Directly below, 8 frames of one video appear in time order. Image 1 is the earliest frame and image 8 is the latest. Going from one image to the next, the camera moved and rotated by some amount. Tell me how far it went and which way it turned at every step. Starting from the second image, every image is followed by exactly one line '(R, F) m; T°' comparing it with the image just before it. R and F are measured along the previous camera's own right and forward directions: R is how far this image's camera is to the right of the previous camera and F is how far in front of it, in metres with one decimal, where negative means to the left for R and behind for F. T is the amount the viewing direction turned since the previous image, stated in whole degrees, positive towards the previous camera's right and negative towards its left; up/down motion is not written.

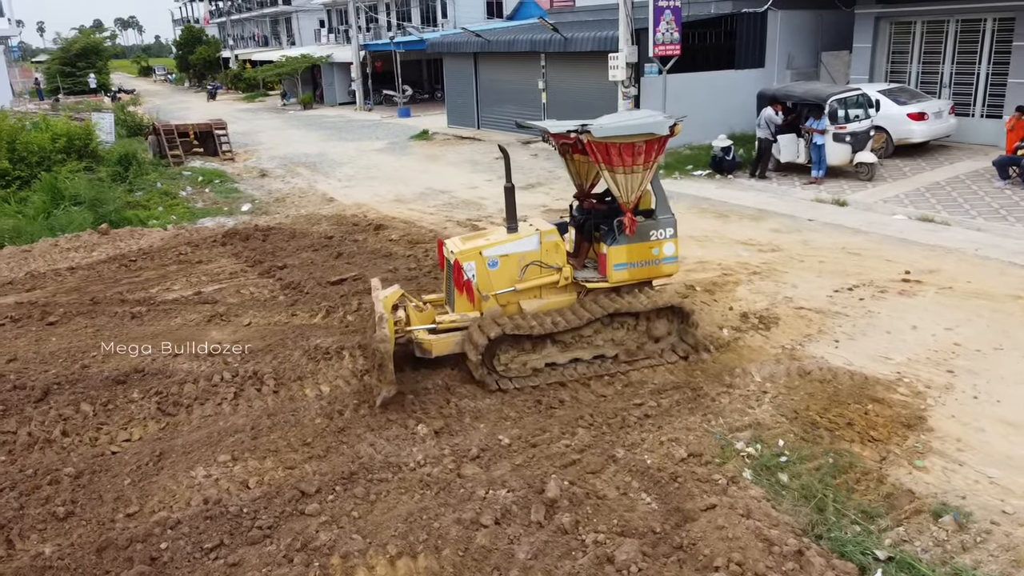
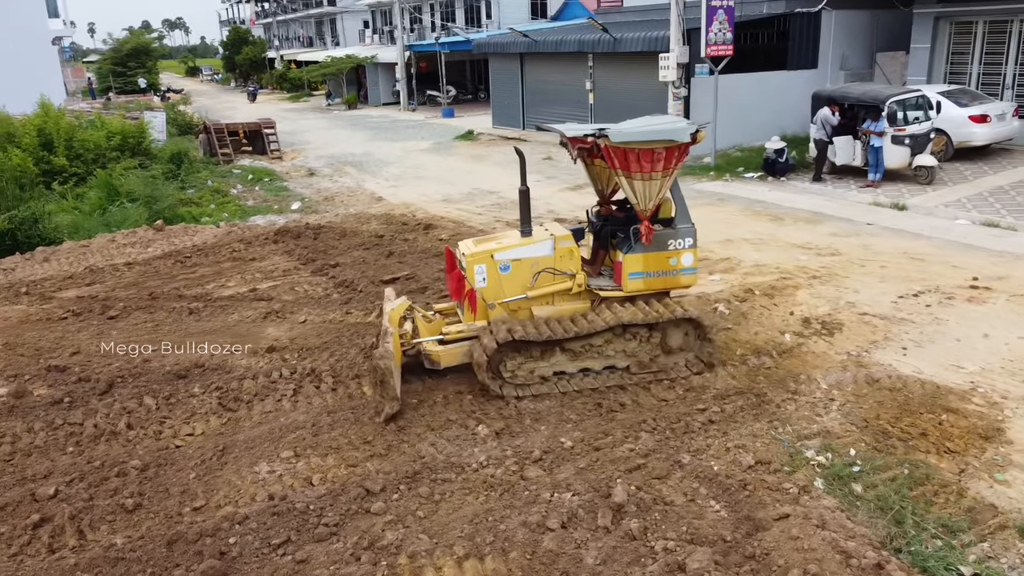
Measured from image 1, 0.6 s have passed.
(-0.2, +0.1) m; -3°
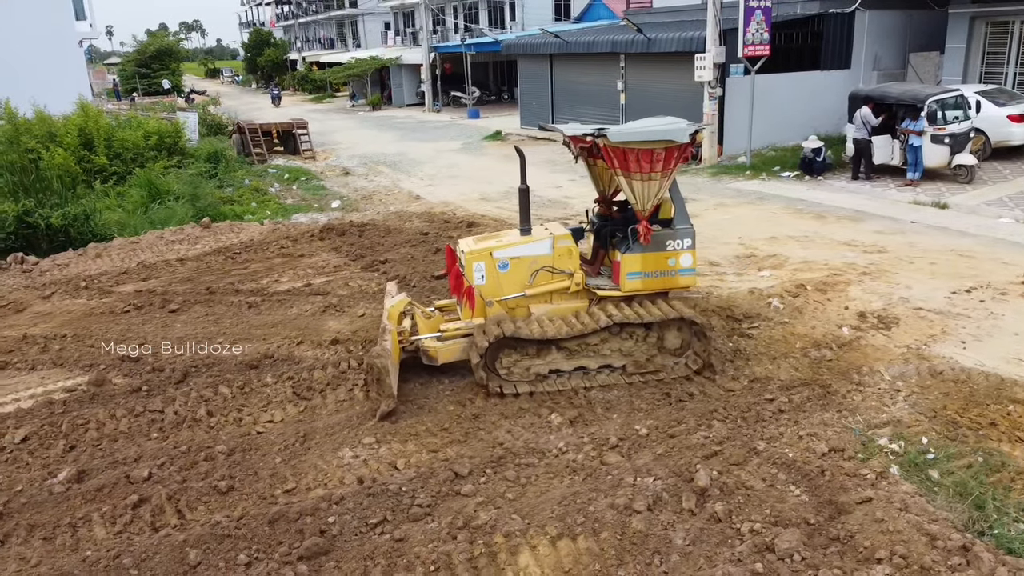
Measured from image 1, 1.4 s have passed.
(-0.5, -0.2) m; -1°
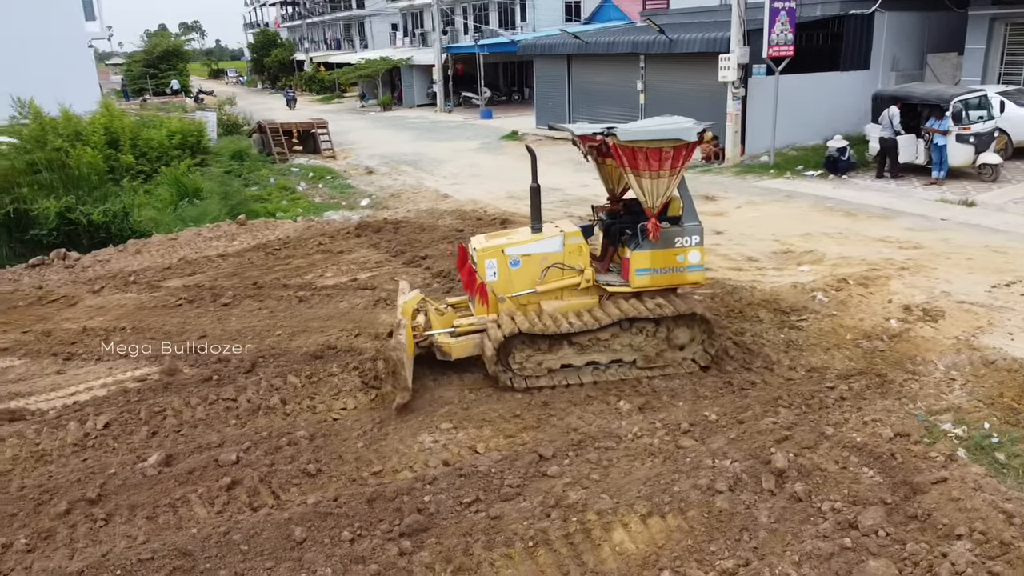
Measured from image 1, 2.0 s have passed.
(-0.6, -0.2) m; 0°
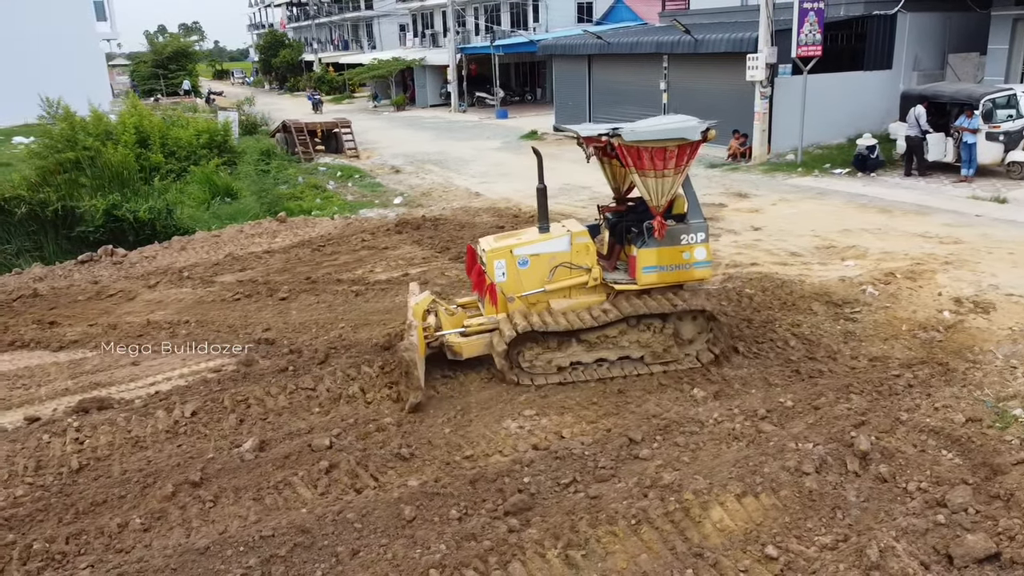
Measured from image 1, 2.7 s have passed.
(-0.6, -0.2) m; 0°
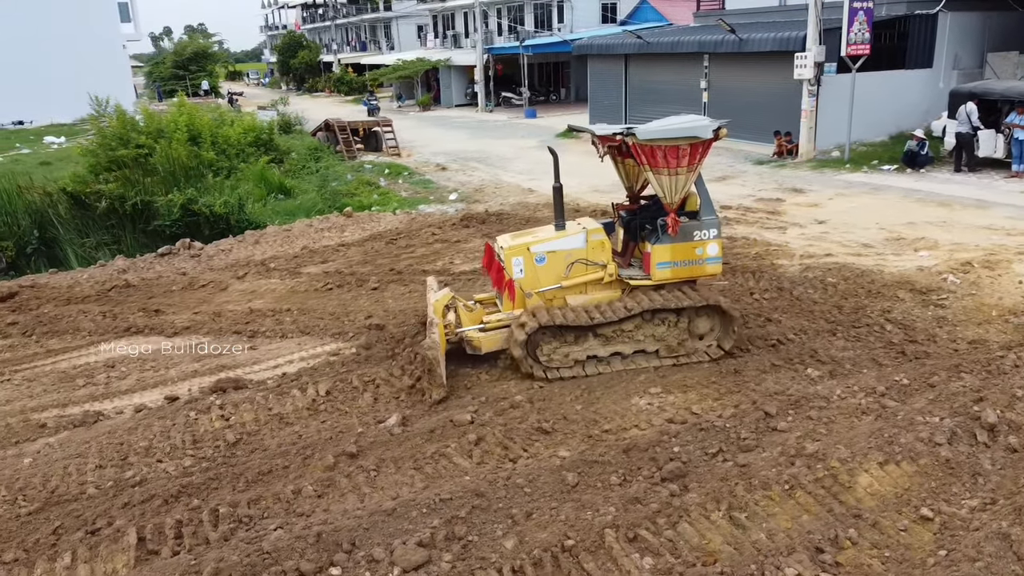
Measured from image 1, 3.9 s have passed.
(-1.0, -0.3) m; 0°
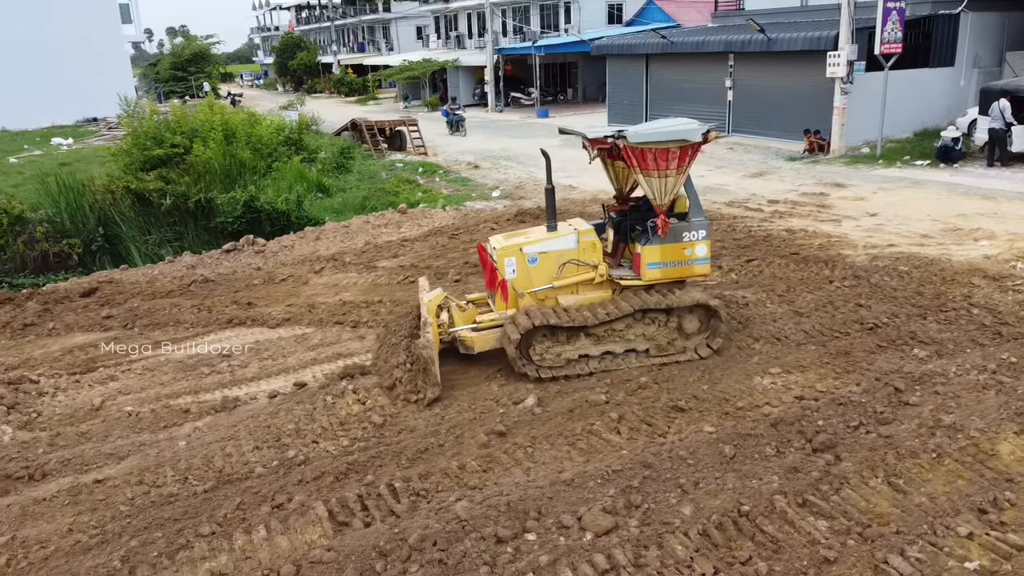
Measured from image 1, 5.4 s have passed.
(-1.2, -0.3) m; +1°
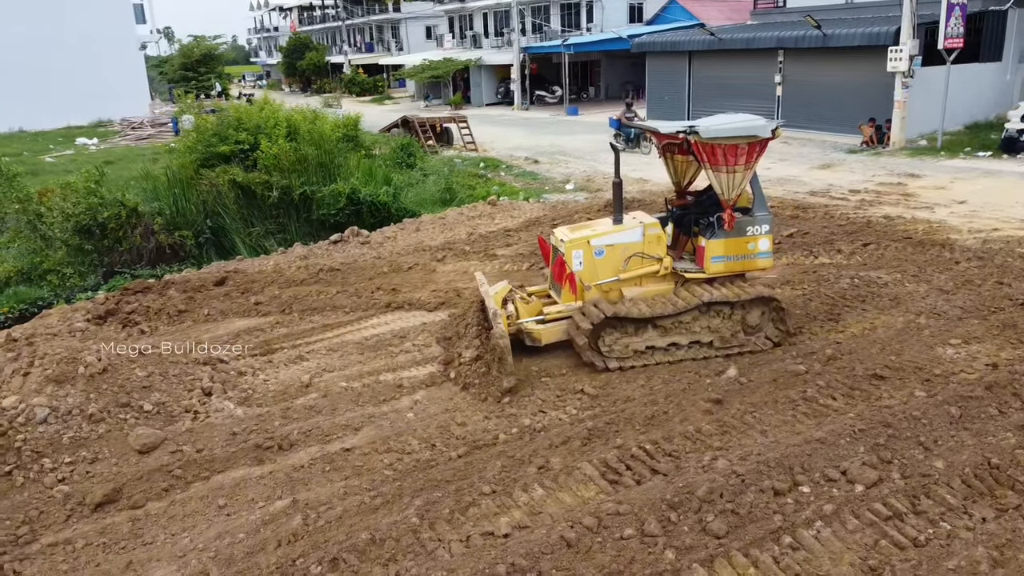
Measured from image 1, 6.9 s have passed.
(-1.8, -0.3) m; +1°
